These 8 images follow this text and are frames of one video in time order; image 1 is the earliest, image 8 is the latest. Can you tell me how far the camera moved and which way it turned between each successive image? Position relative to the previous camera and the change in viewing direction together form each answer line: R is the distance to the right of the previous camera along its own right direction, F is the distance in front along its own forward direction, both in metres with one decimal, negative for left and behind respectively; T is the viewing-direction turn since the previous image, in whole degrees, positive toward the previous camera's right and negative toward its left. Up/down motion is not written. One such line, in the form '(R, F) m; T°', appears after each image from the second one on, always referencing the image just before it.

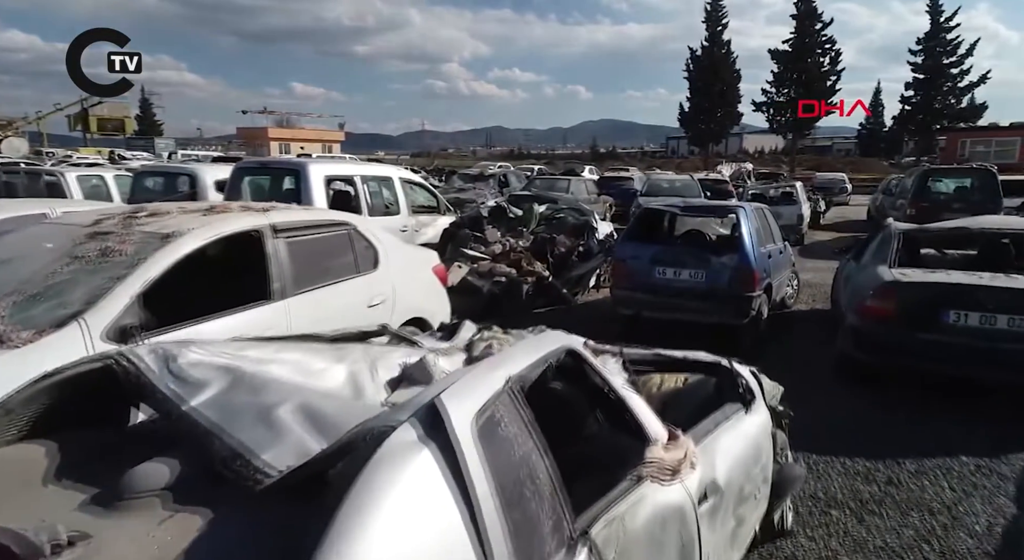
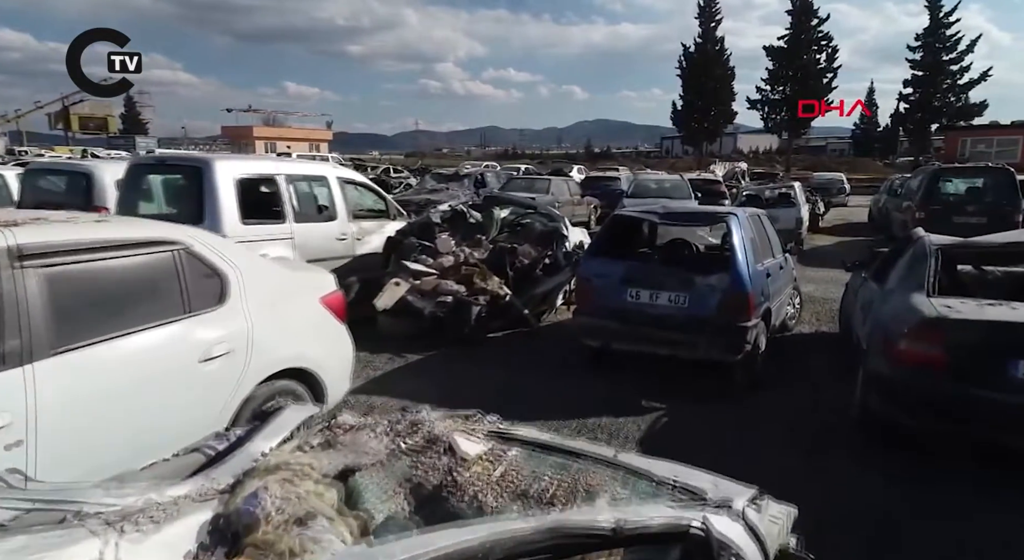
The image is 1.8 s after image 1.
(+0.5, +1.3) m; 0°
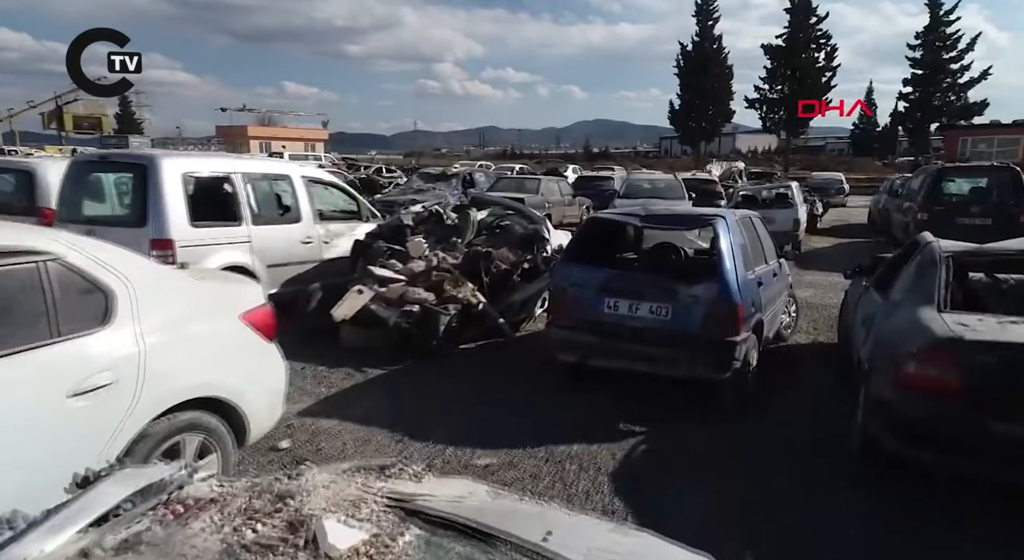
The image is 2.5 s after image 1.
(+0.3, +0.5) m; 0°
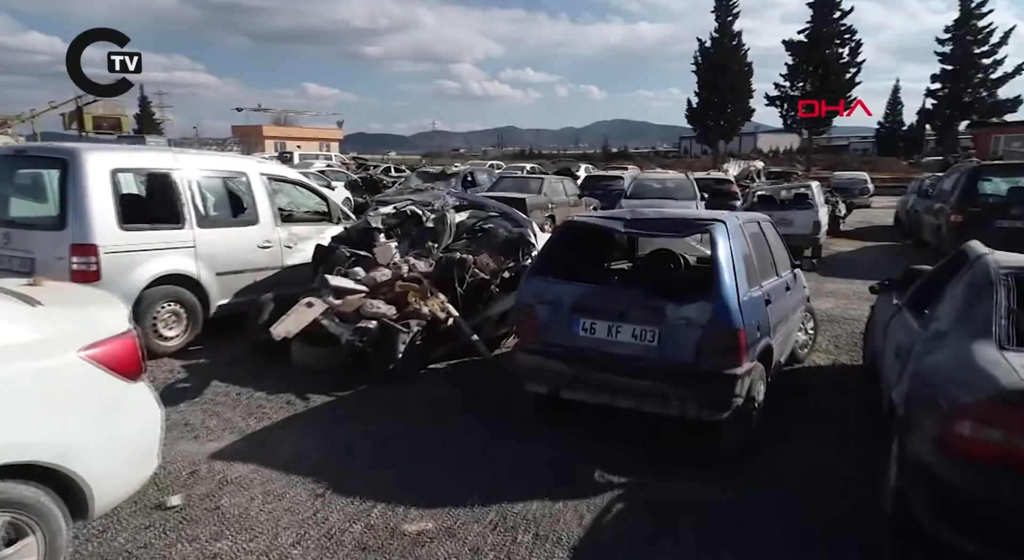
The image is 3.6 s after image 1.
(+0.4, +0.8) m; -2°
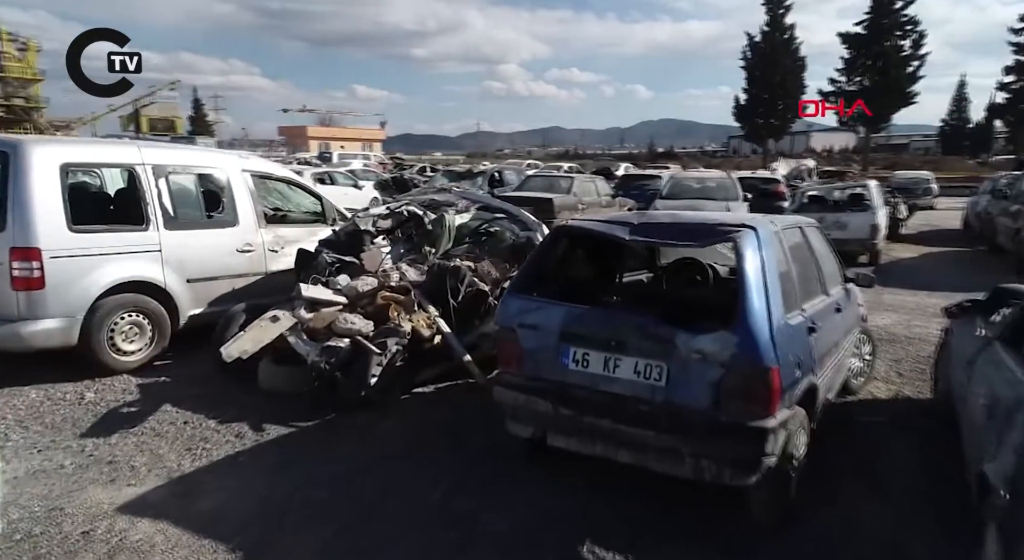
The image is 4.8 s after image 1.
(+0.4, +0.8) m; -4°
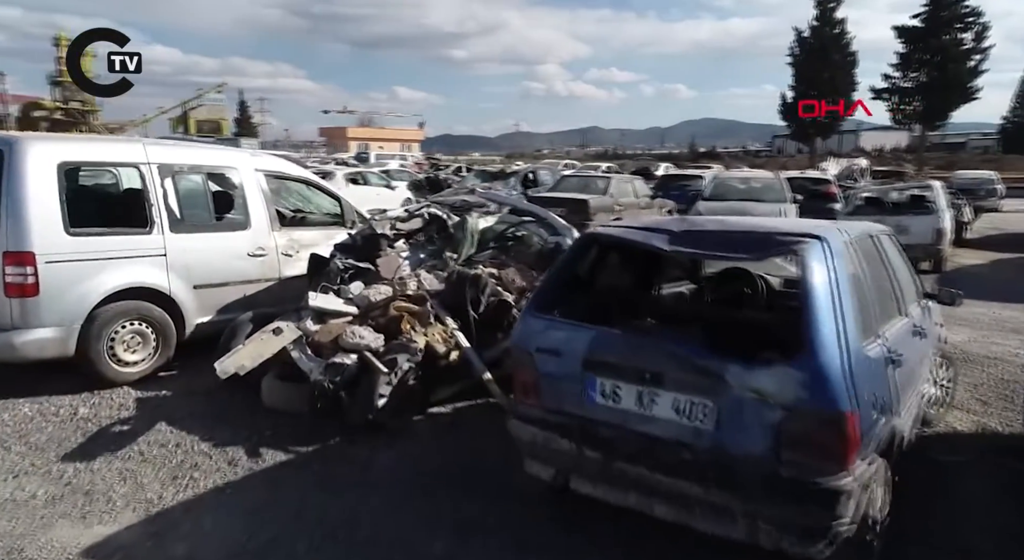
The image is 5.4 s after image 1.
(+0.1, +0.5) m; -3°
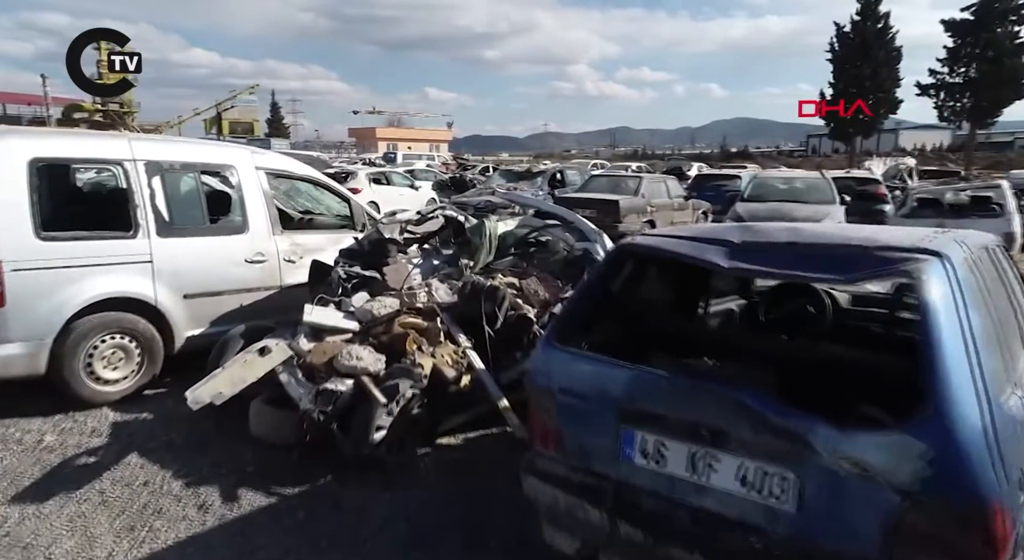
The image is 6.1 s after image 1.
(0.0, +0.6) m; -3°
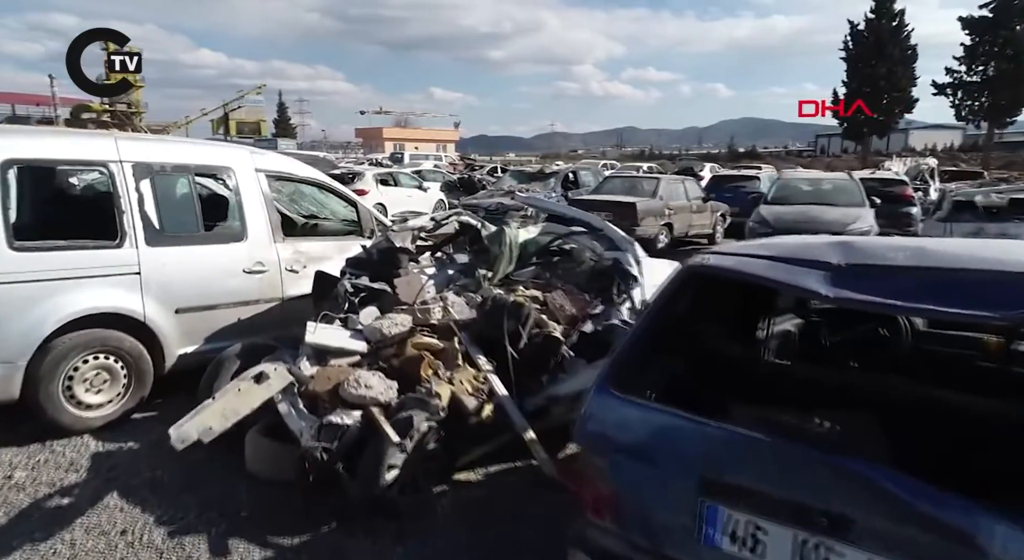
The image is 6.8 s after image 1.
(-0.1, +0.4) m; -1°
